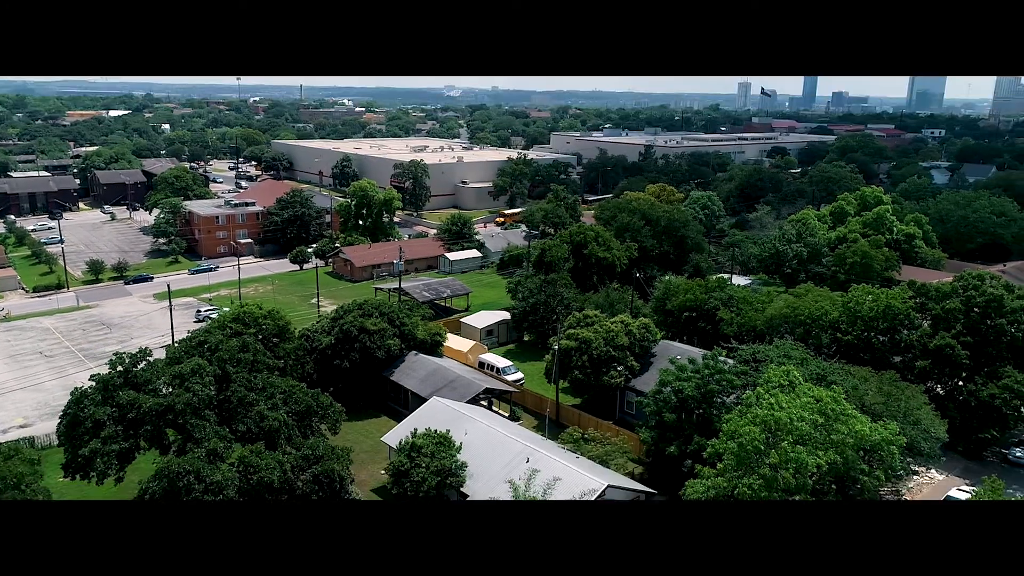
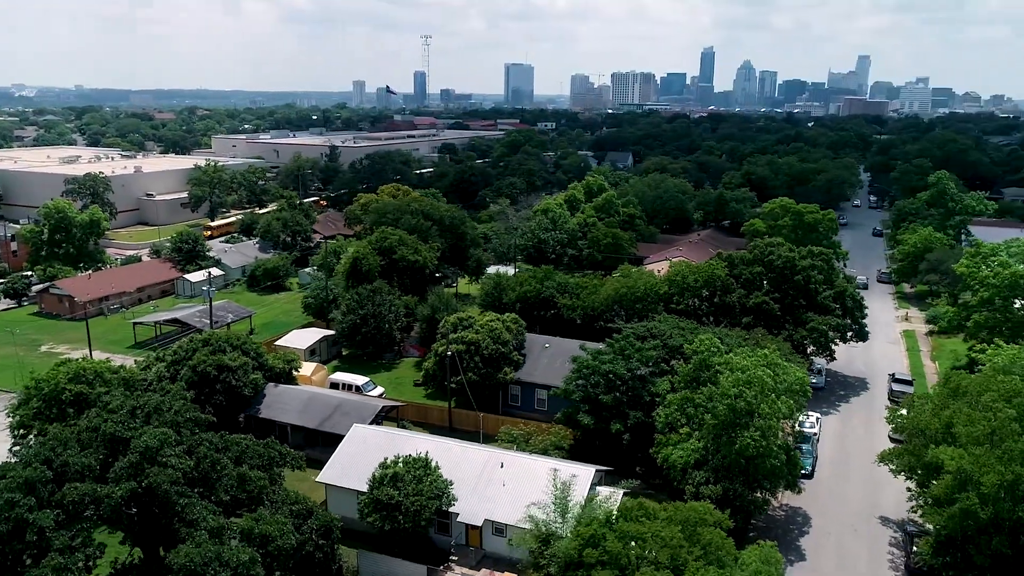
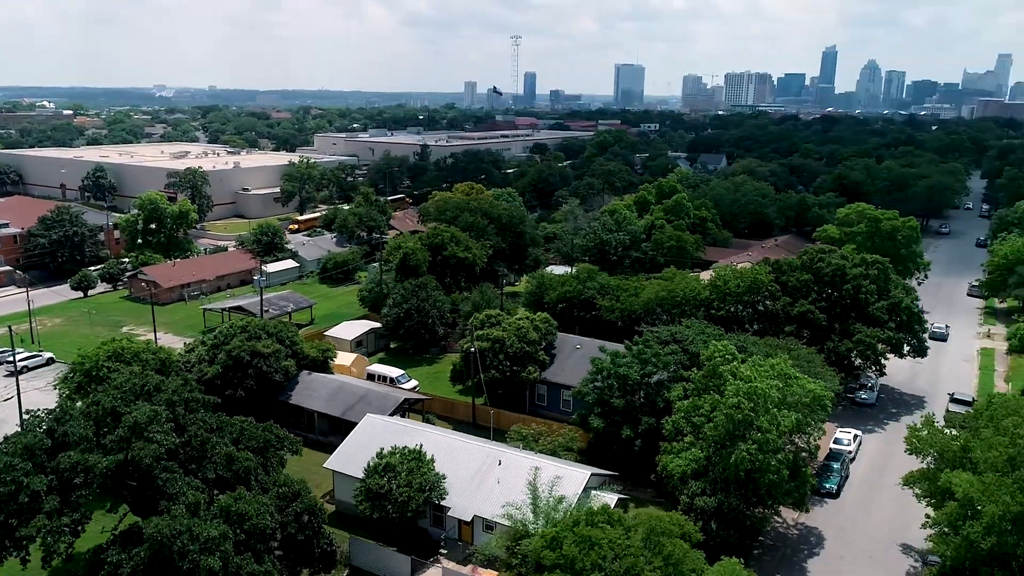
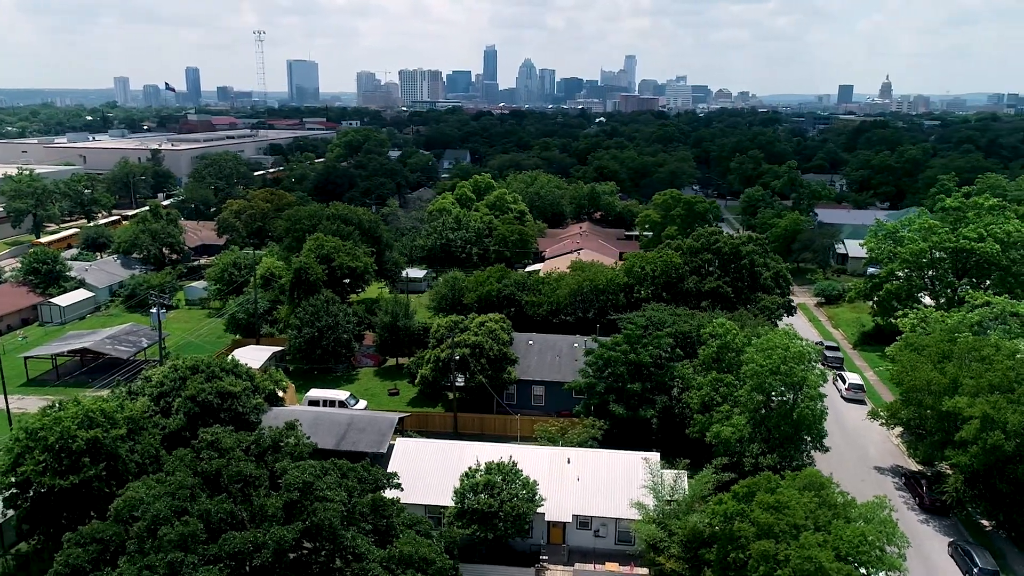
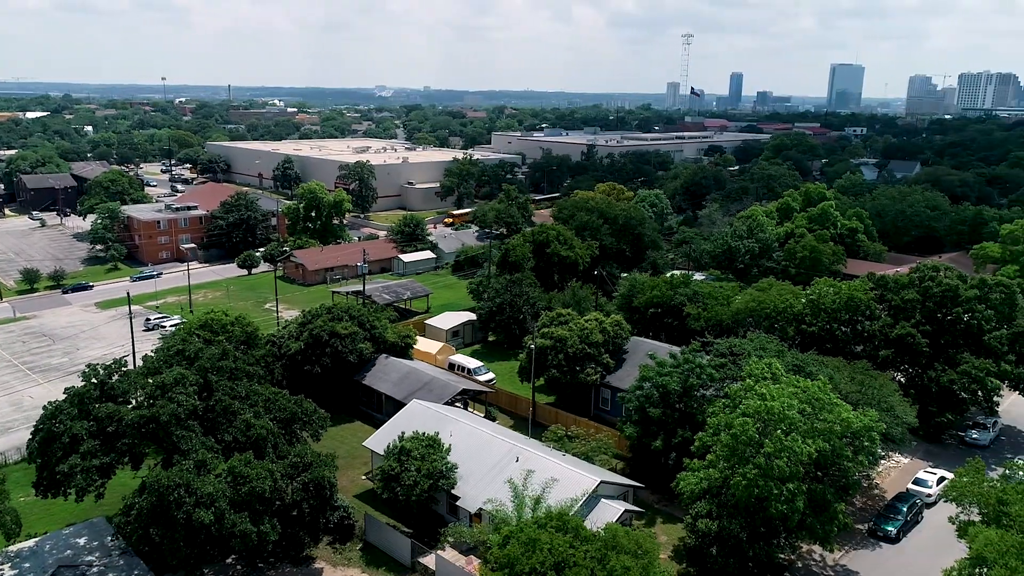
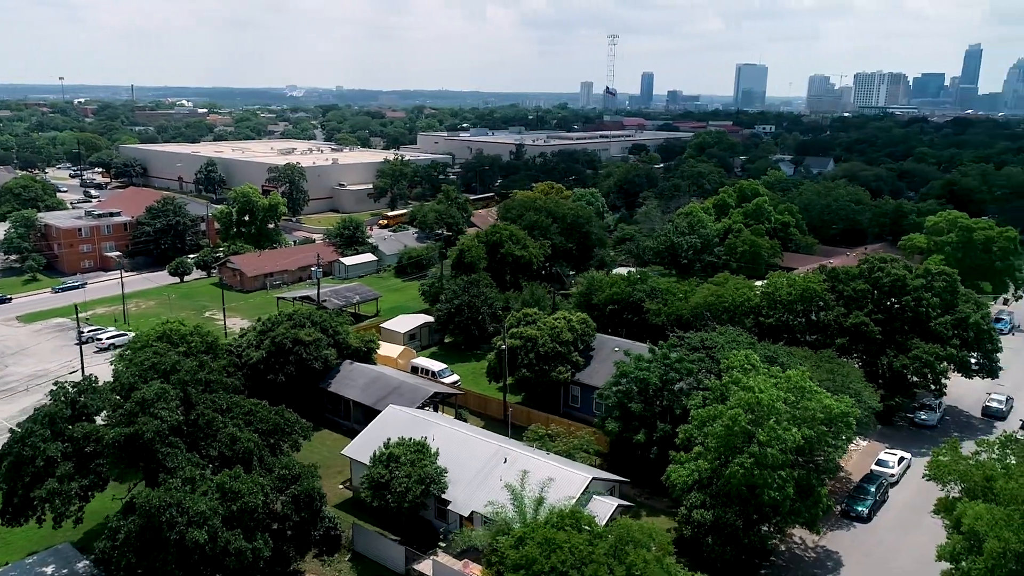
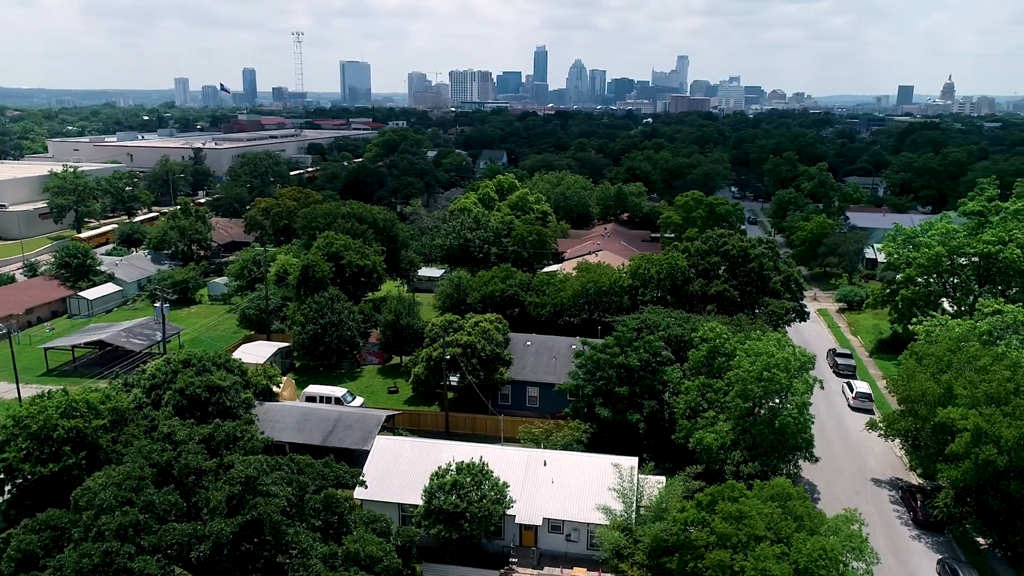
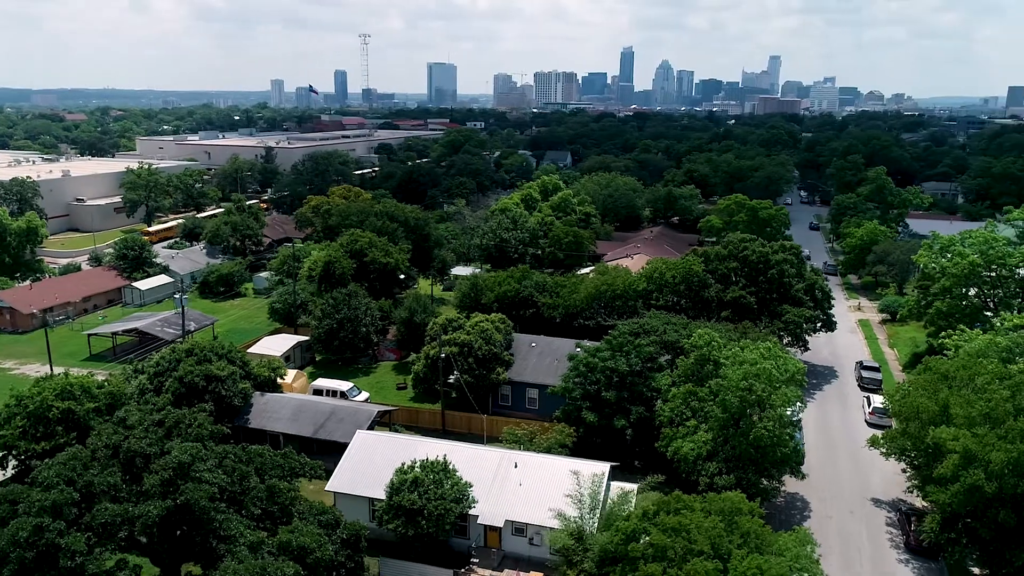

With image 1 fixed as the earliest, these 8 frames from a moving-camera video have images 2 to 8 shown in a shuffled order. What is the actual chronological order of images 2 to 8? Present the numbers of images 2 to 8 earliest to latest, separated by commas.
5, 6, 3, 2, 8, 7, 4
